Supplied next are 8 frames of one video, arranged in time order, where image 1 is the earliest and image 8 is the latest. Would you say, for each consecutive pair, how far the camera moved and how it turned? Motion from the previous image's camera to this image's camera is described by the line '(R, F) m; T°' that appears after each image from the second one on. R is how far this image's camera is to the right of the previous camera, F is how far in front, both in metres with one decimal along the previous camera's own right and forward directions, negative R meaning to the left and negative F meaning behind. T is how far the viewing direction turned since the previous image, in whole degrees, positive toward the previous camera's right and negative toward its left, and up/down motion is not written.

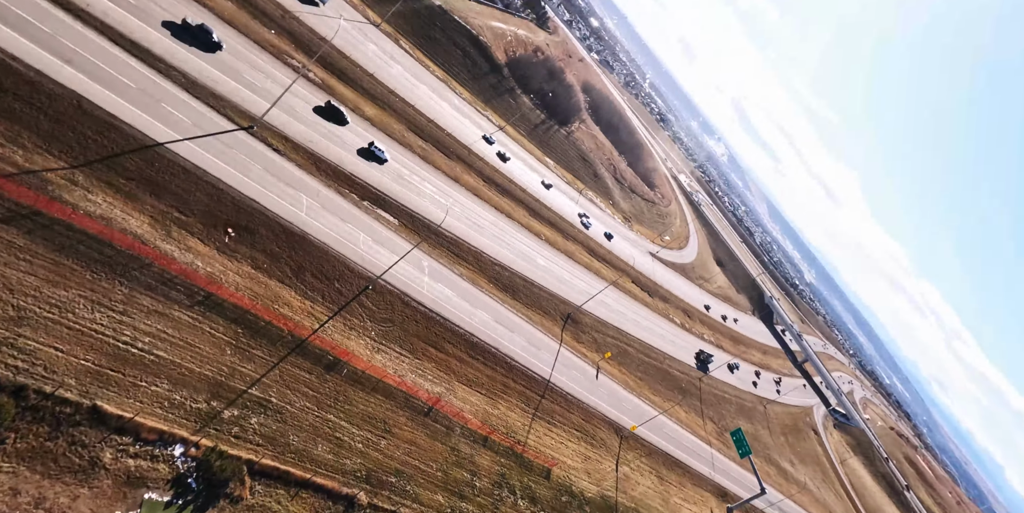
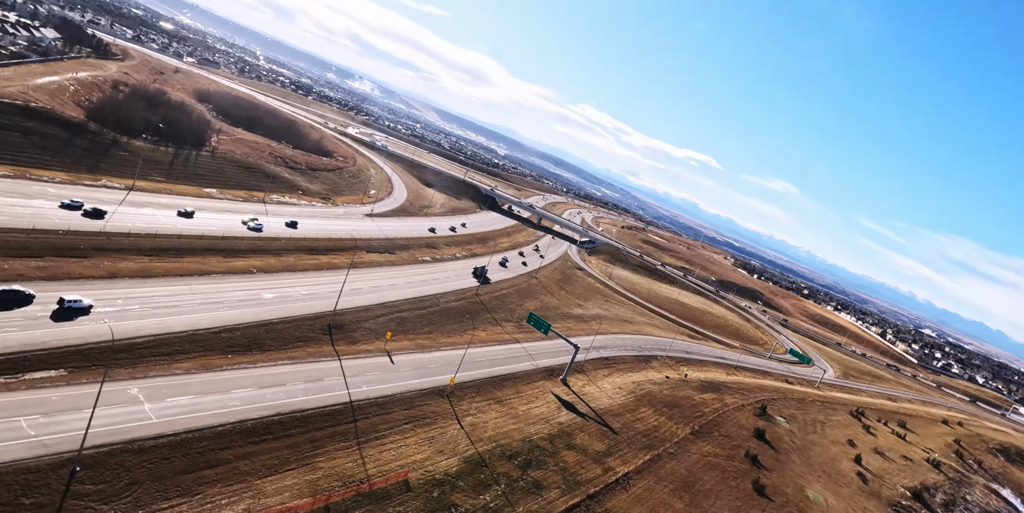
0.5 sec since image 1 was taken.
(+4.3, +4.7) m; +23°
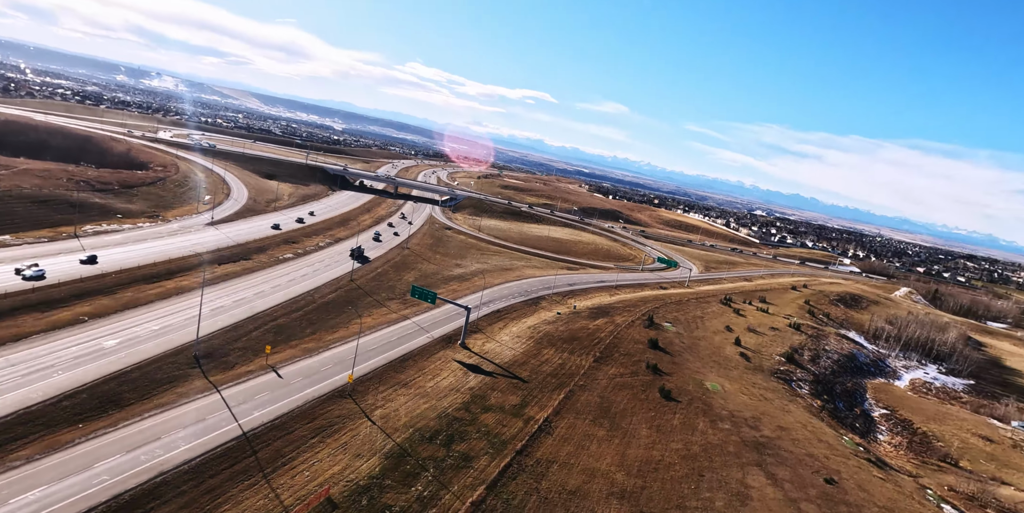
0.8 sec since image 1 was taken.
(-0.2, +2.7) m; +13°
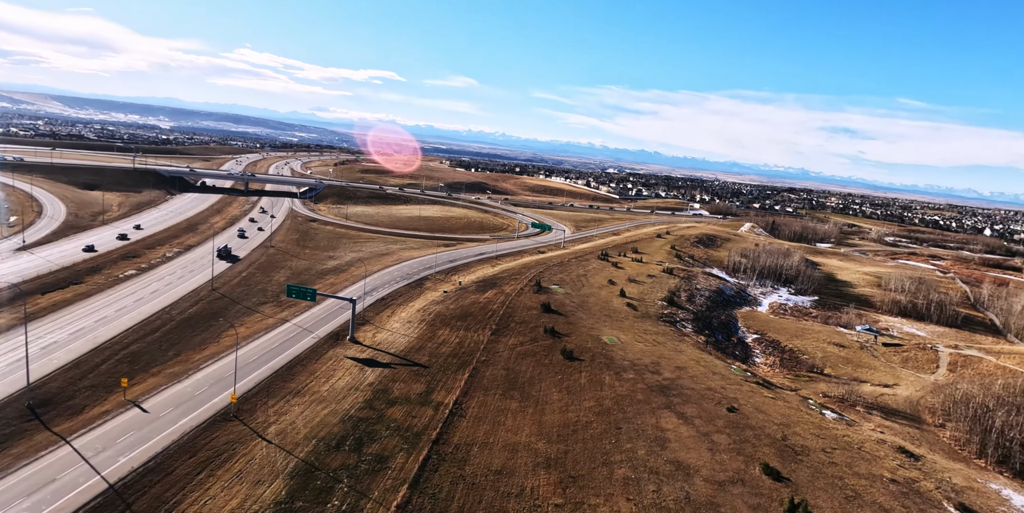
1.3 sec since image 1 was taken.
(-1.3, +2.4) m; +12°
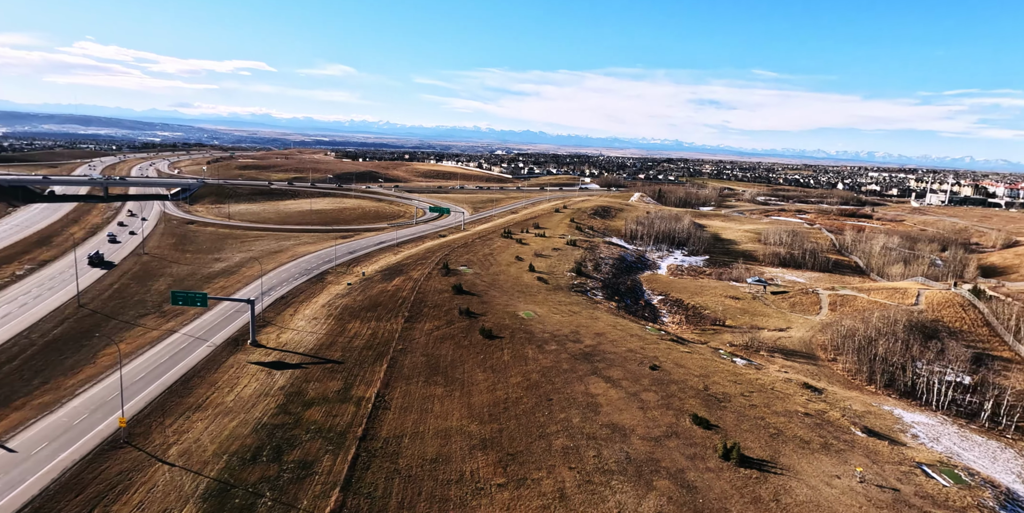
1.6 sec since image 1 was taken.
(-1.1, +1.6) m; +10°
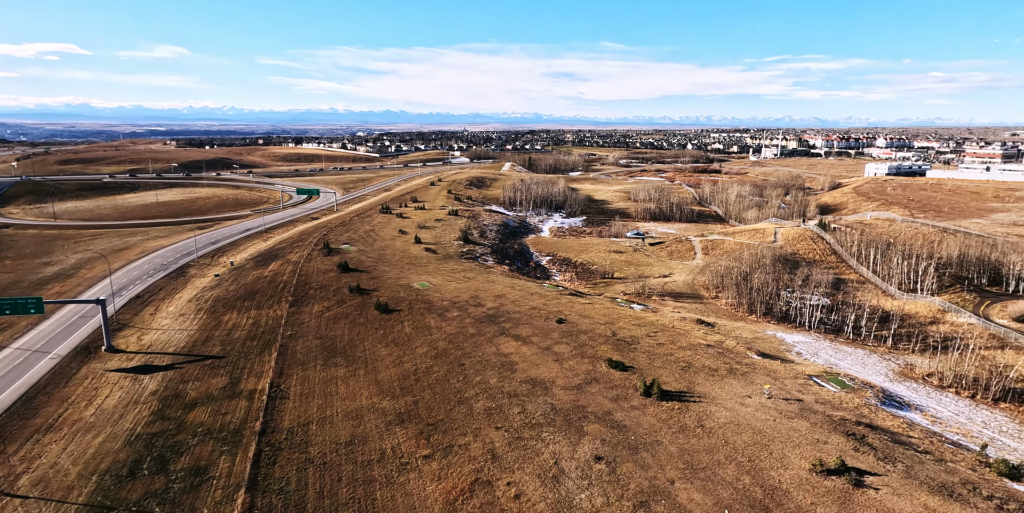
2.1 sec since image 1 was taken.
(-1.7, +1.9) m; +12°
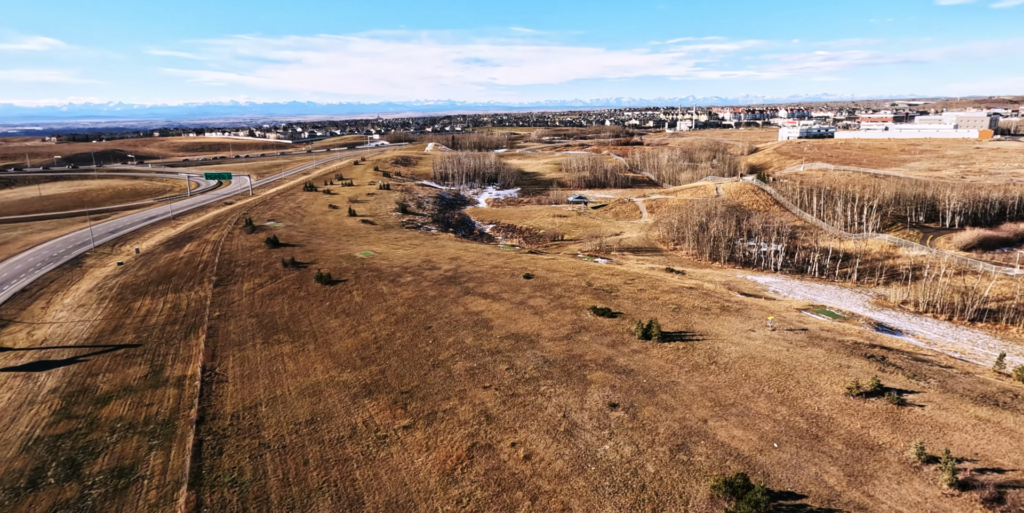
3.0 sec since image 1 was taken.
(-2.9, +4.0) m; +8°
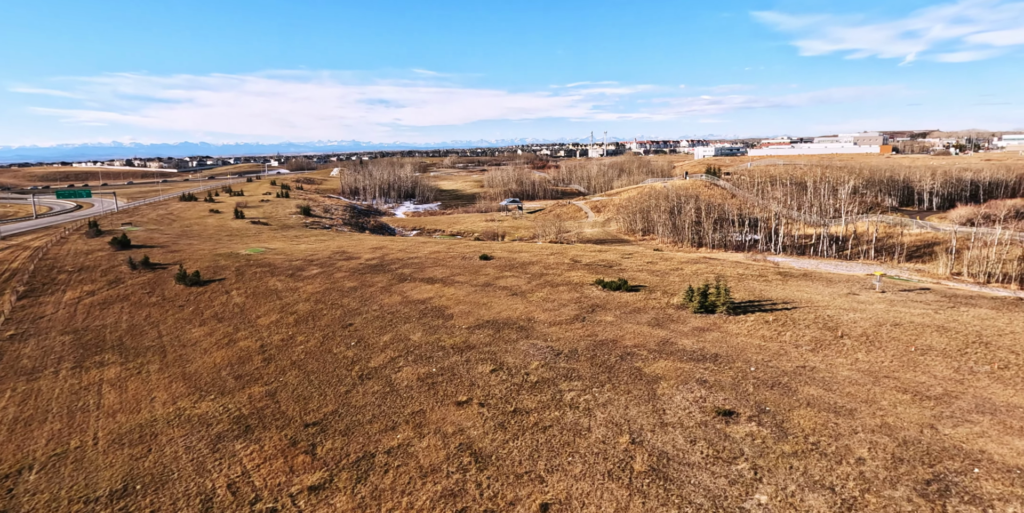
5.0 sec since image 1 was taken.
(-2.4, +11.9) m; +9°
